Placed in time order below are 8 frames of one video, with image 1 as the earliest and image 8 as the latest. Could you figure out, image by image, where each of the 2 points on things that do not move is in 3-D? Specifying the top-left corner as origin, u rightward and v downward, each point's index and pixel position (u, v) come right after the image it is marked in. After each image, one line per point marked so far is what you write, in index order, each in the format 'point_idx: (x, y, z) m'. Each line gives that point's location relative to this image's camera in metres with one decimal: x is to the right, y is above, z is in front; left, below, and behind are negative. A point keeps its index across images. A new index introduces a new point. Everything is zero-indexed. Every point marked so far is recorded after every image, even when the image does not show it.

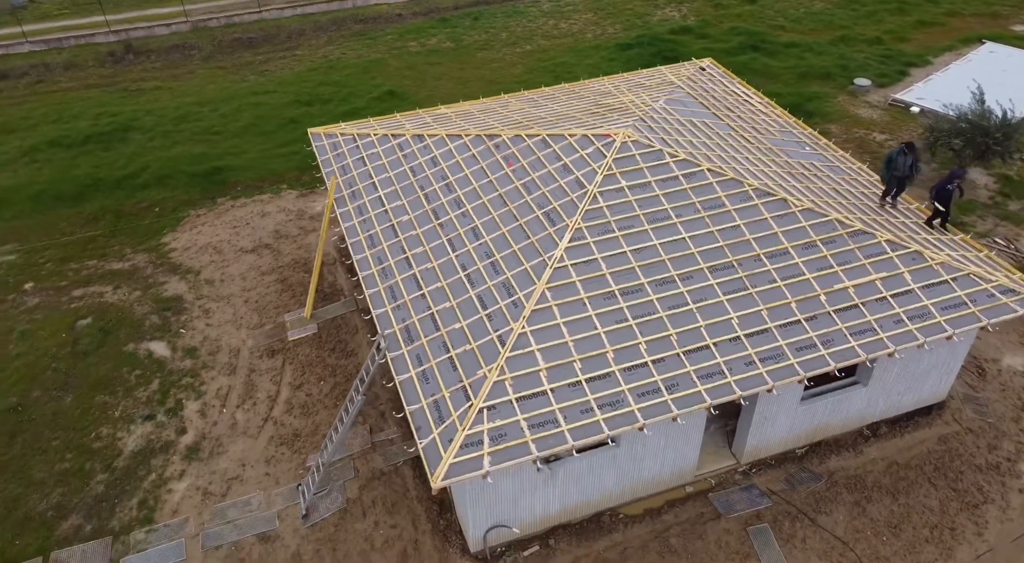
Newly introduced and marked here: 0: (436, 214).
0: (-1.8, +1.6, +17.2) m
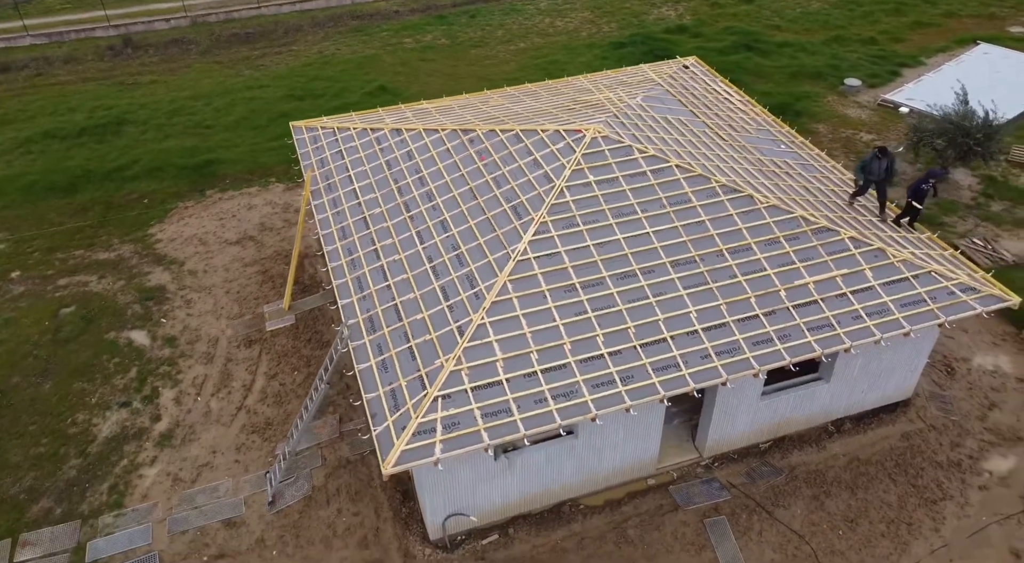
0: (-2.5, +1.8, +17.4) m
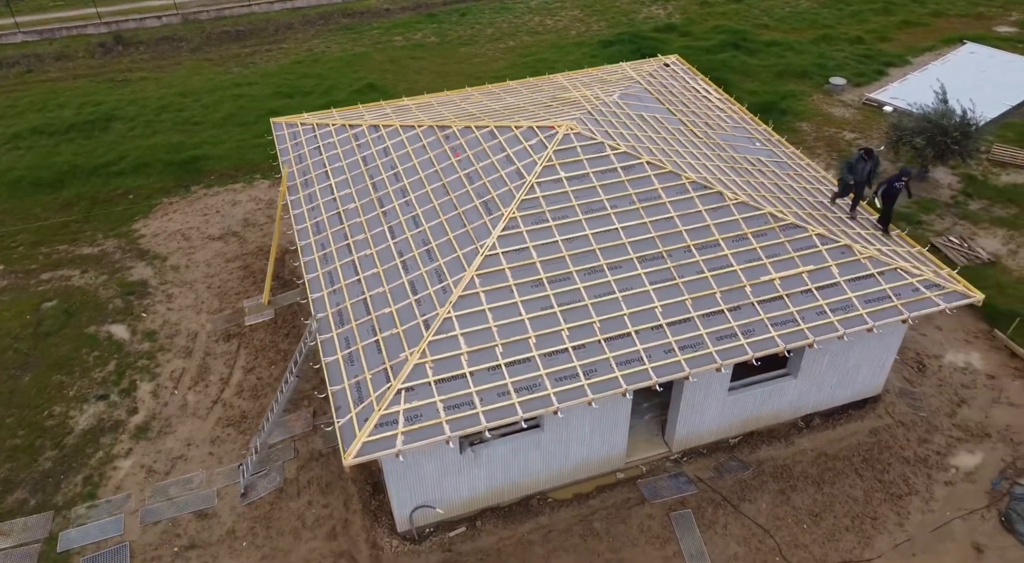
0: (-3.1, +1.9, +17.6) m
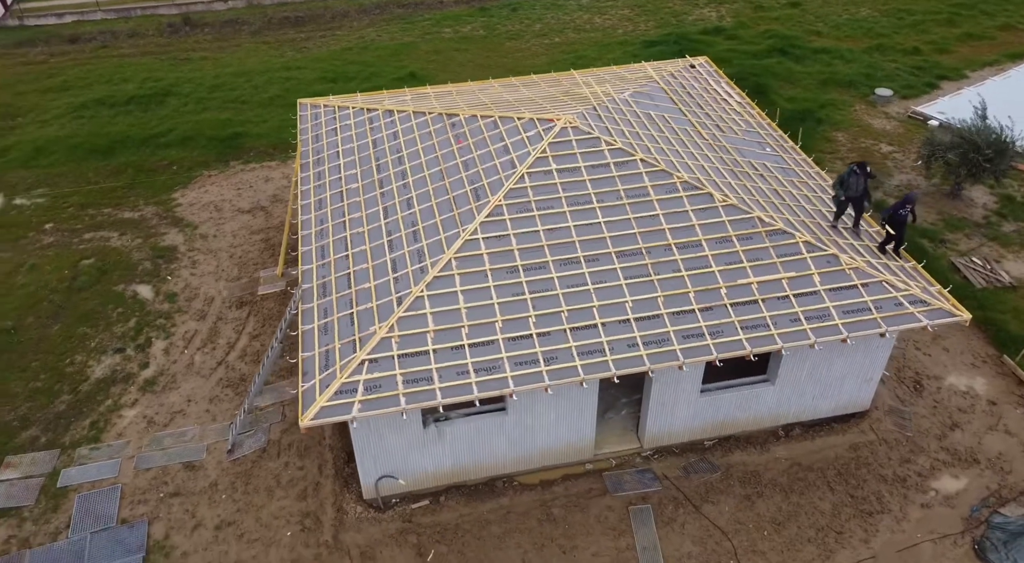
0: (-3.2, +2.4, +18.2) m
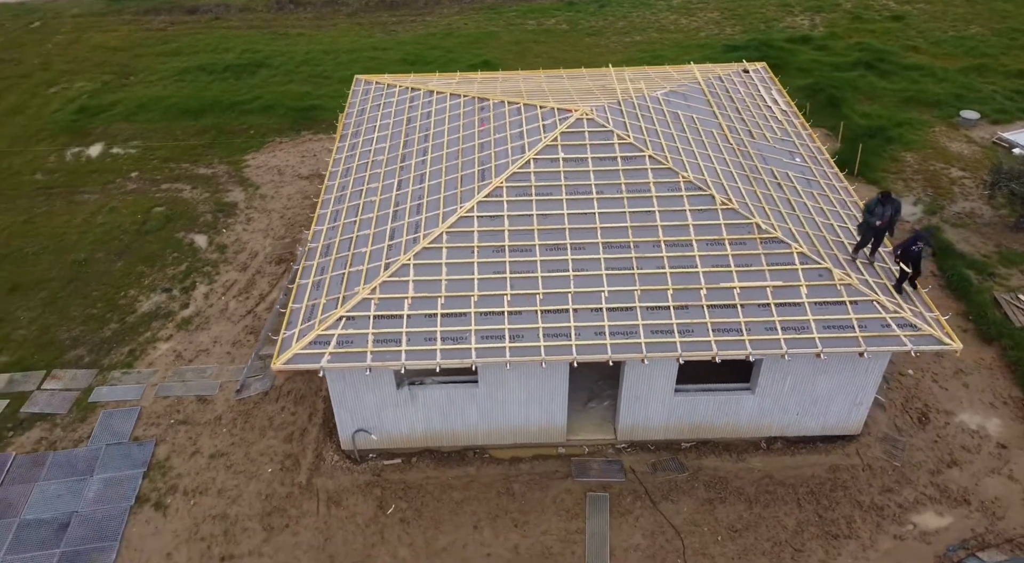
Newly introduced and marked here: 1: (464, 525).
0: (-2.8, +3.2, +19.1) m
1: (-1.0, -5.1, +15.3) m
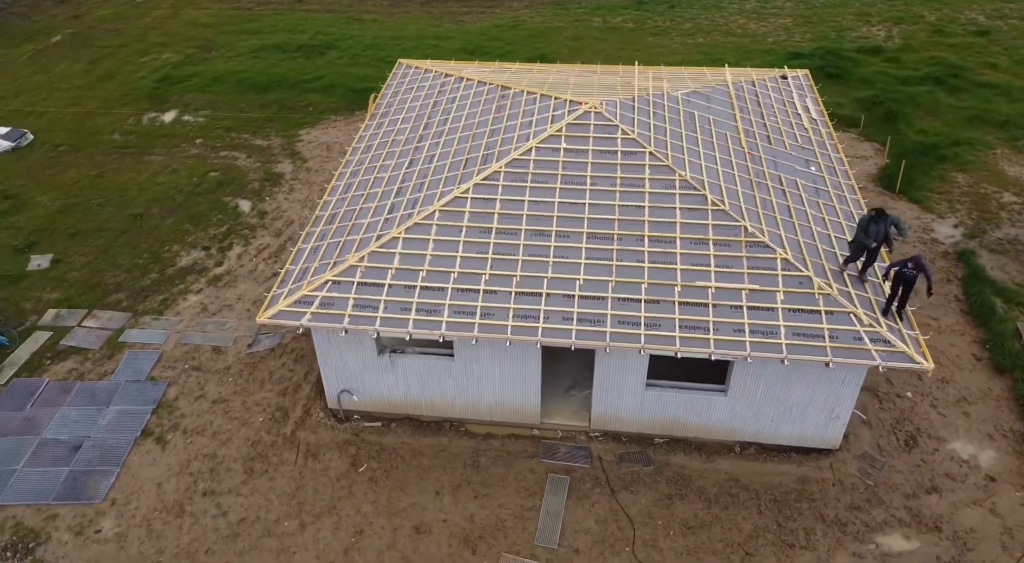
0: (-2.5, +3.9, +19.9) m
1: (-1.9, -4.6, +16.0) m
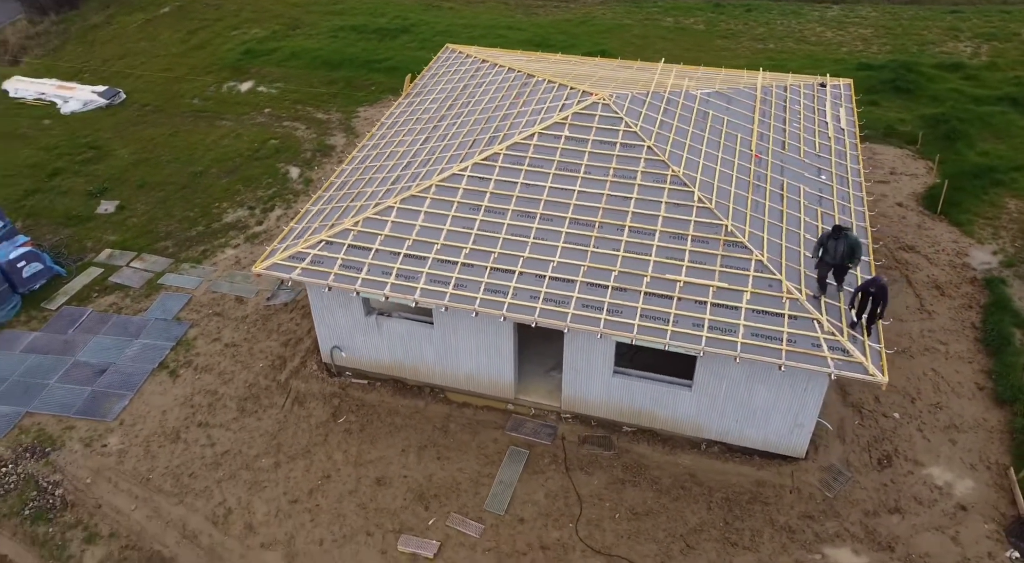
0: (-2.0, +4.6, +20.9) m
1: (-2.7, -3.8, +17.0) m
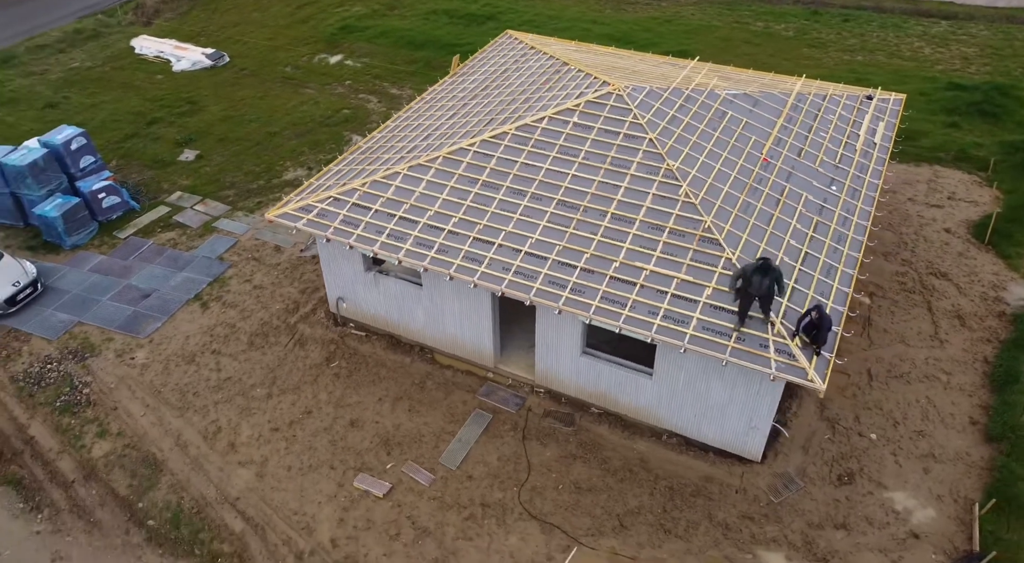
0: (-1.2, +5.5, +21.9) m
1: (-3.4, -2.8, +18.3) m
